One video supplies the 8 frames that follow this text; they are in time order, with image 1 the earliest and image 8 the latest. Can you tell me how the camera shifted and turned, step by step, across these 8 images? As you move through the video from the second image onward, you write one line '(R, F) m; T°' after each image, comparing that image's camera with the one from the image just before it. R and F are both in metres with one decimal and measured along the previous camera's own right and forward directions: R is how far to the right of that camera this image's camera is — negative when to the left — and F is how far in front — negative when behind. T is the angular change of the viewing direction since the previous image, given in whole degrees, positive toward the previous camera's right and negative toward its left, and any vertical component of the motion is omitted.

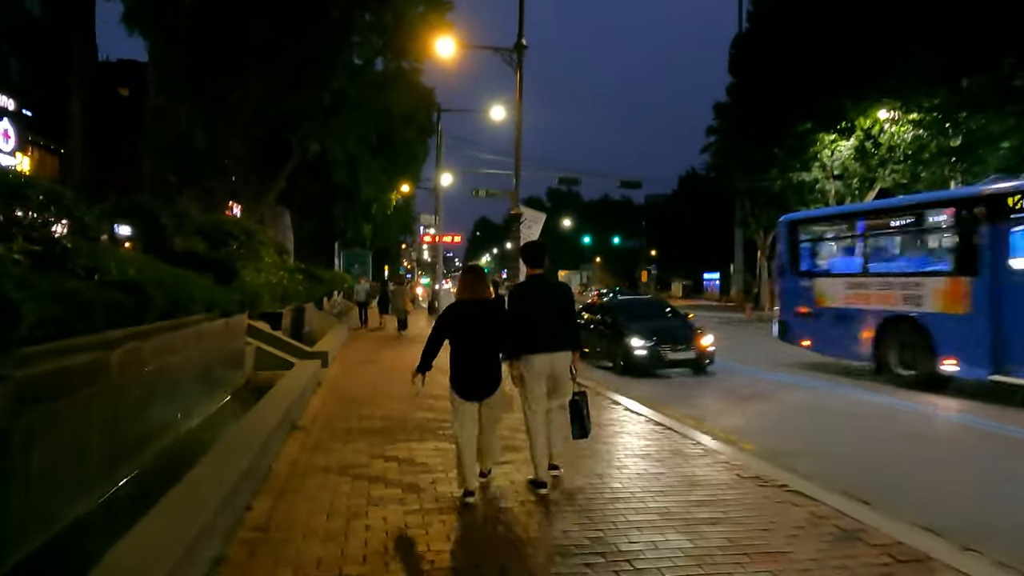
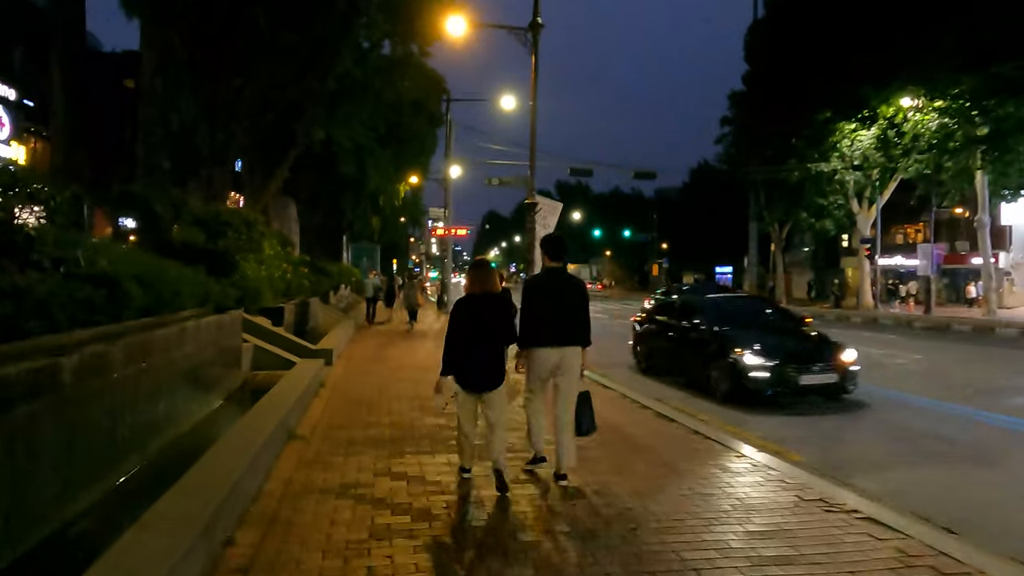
(-0.2, +1.0) m; -1°
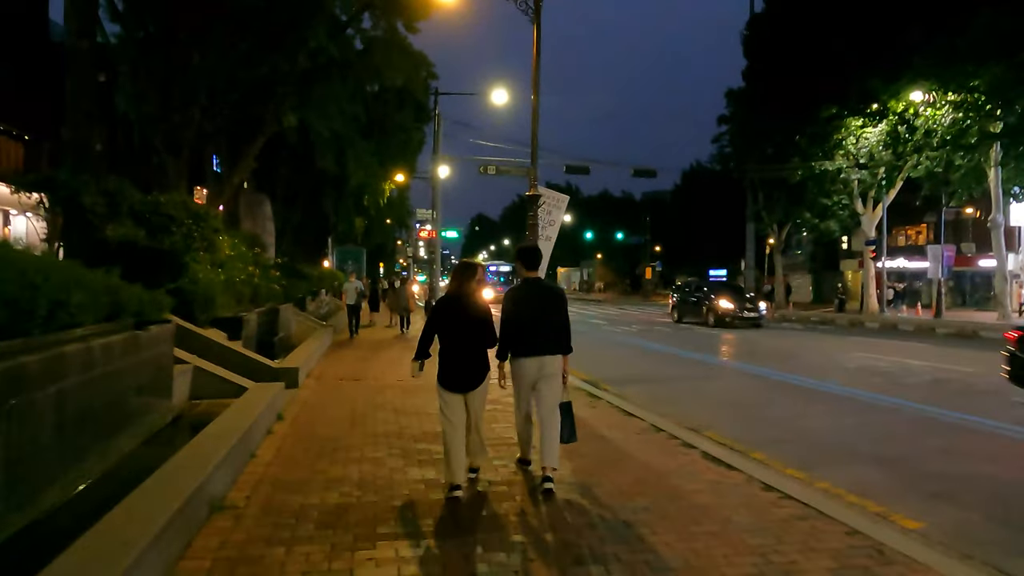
(-0.3, +2.5) m; +1°
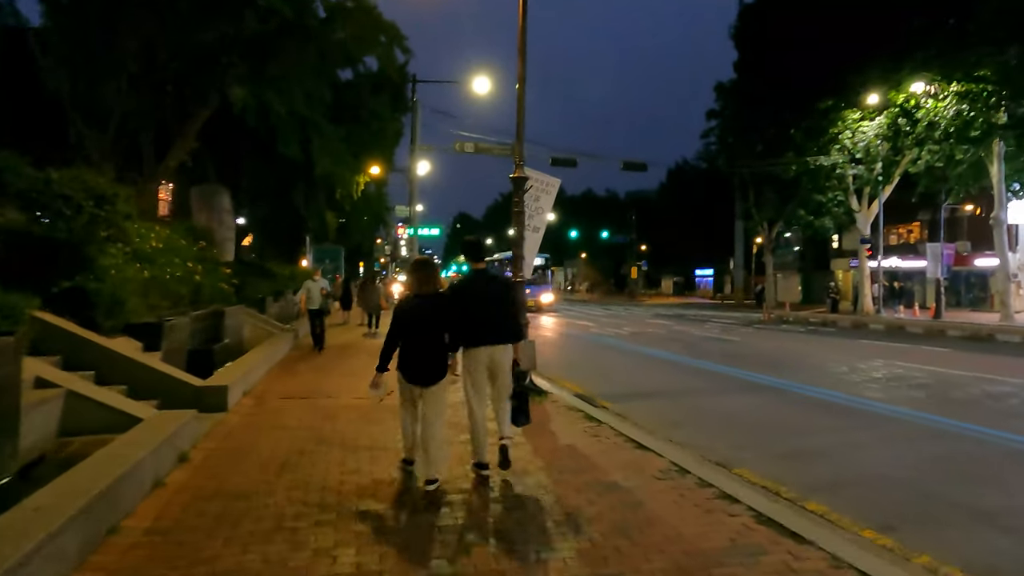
(0.0, +2.4) m; +1°
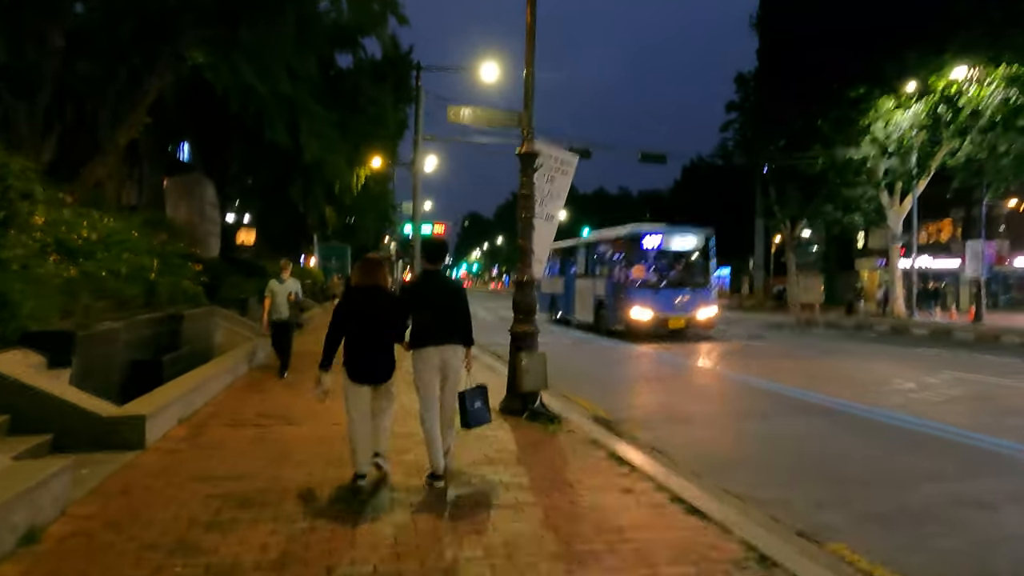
(+0.1, +2.5) m; -1°
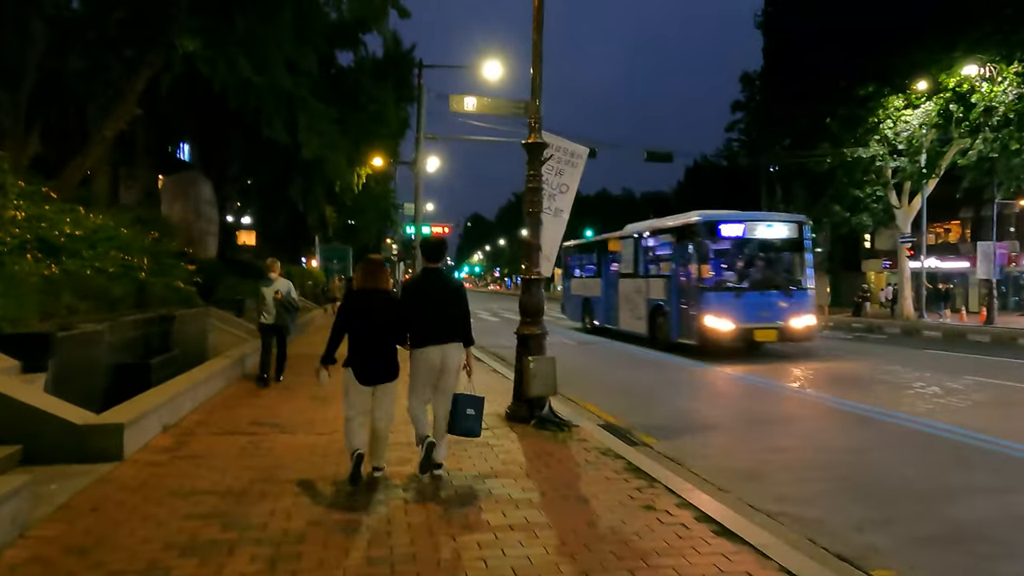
(-0.1, +0.6) m; 0°
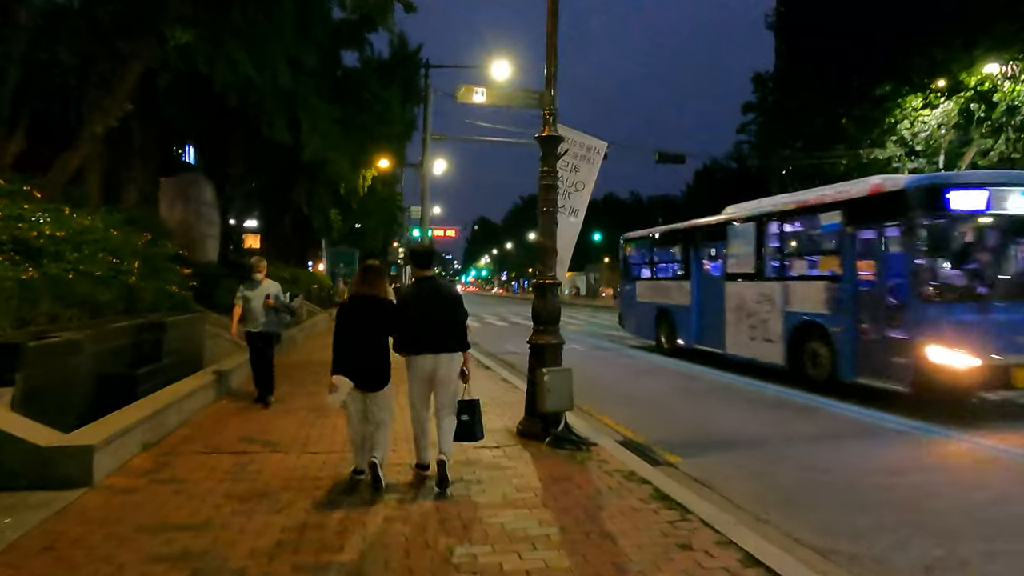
(-0.1, +0.8) m; -1°
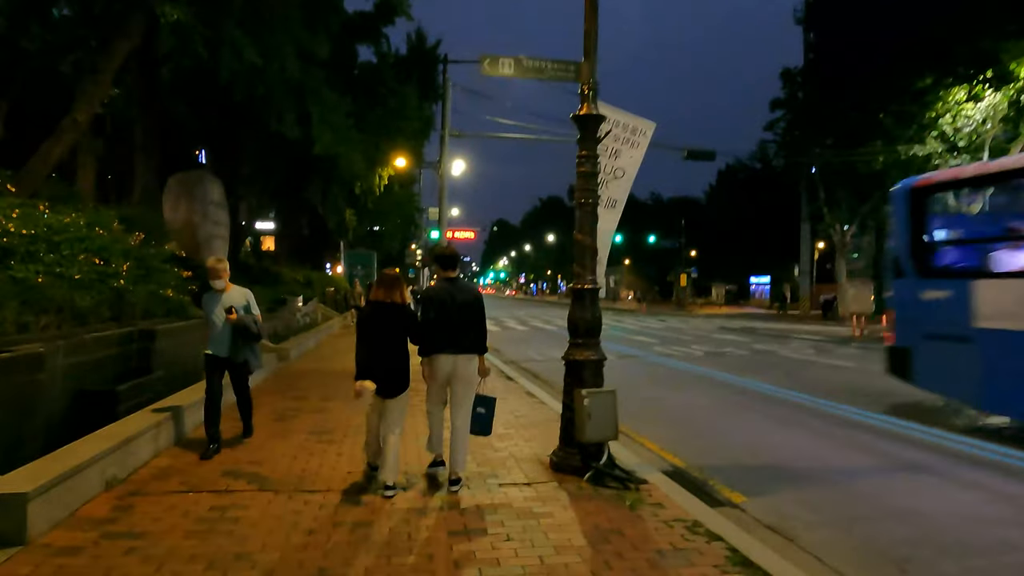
(-0.2, +1.4) m; -2°
